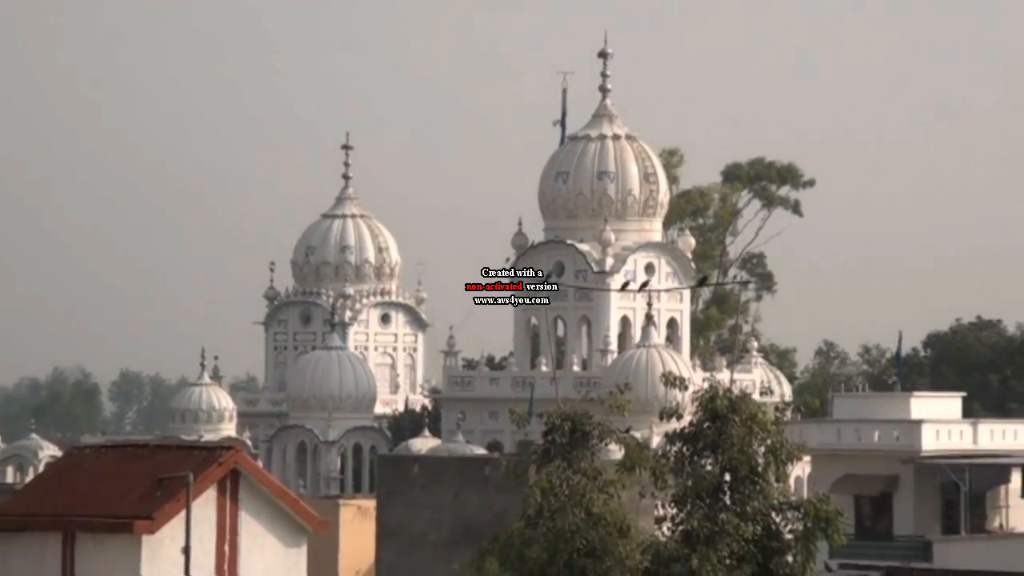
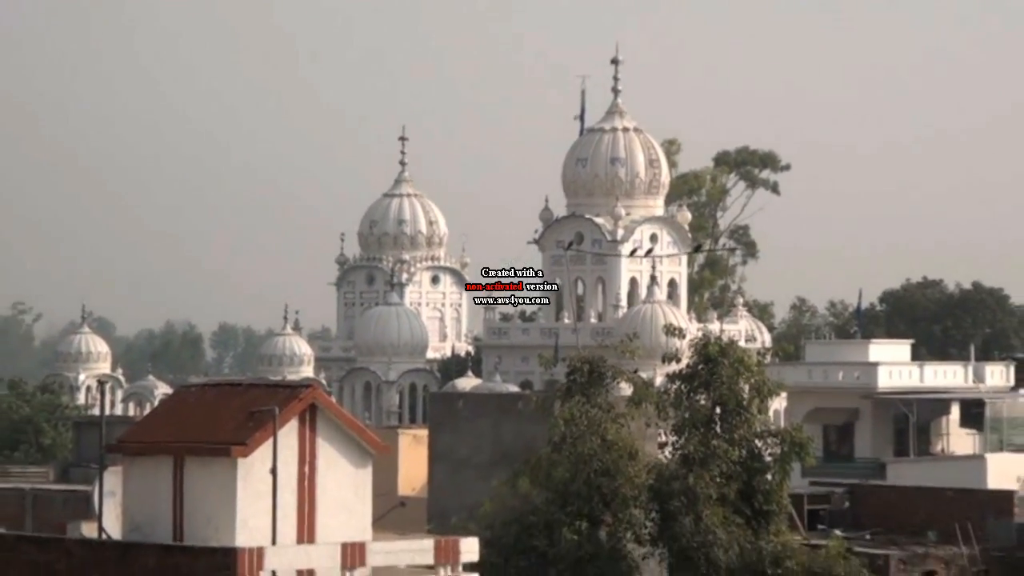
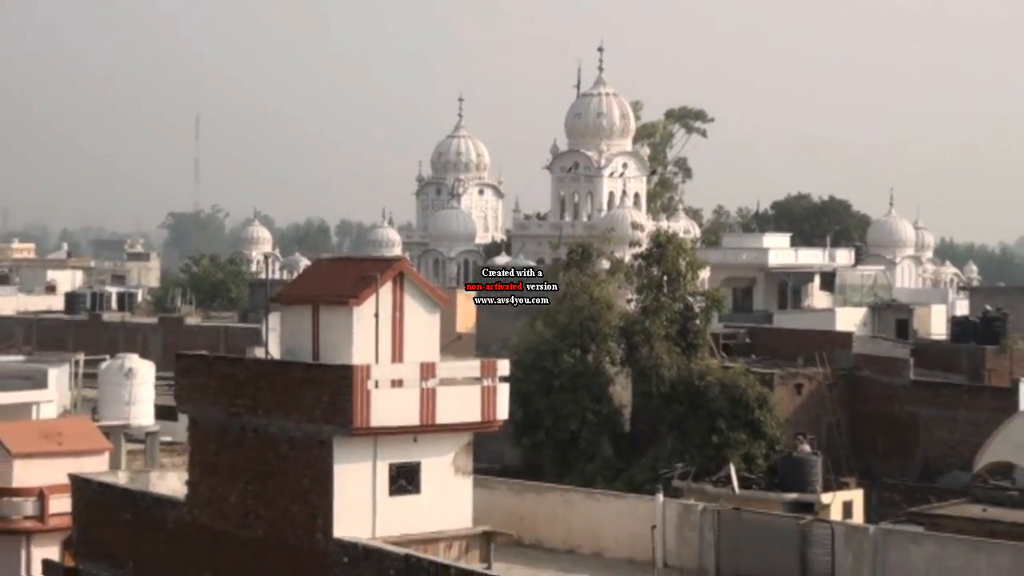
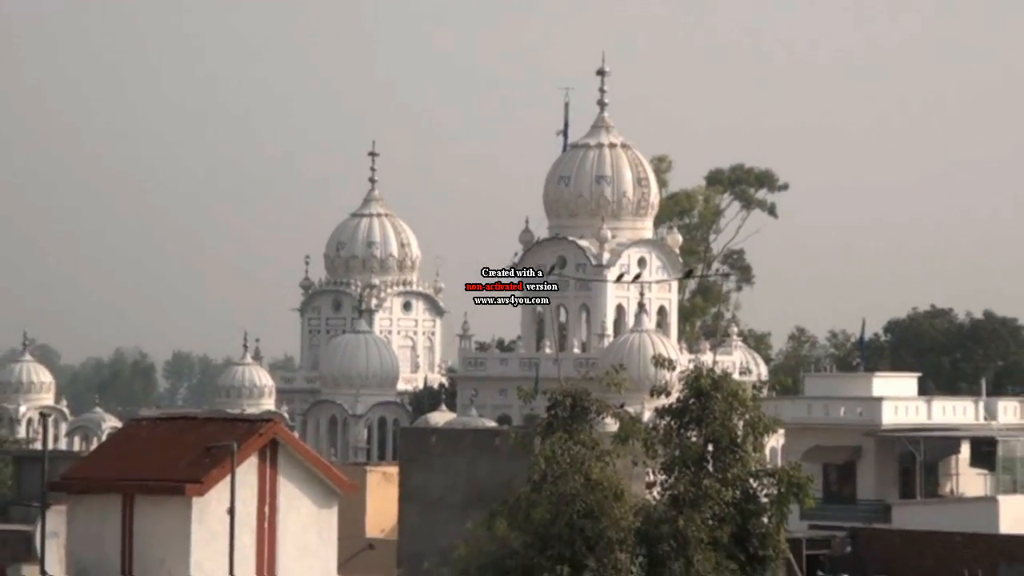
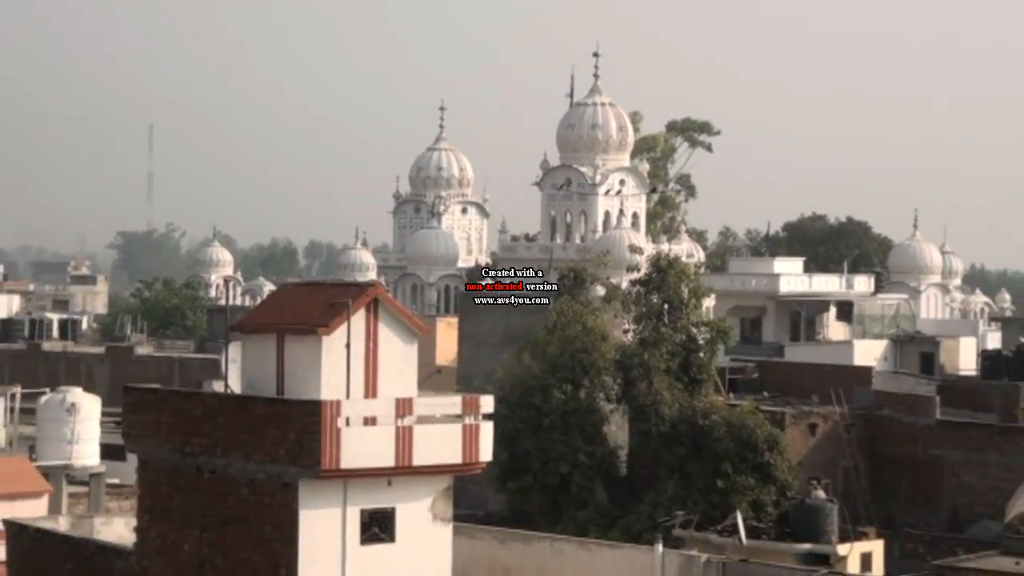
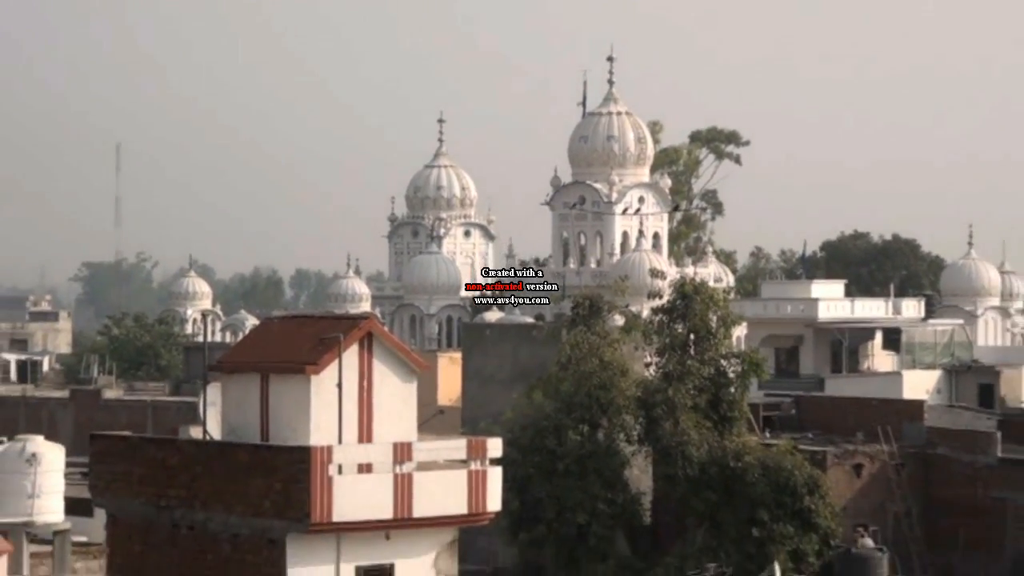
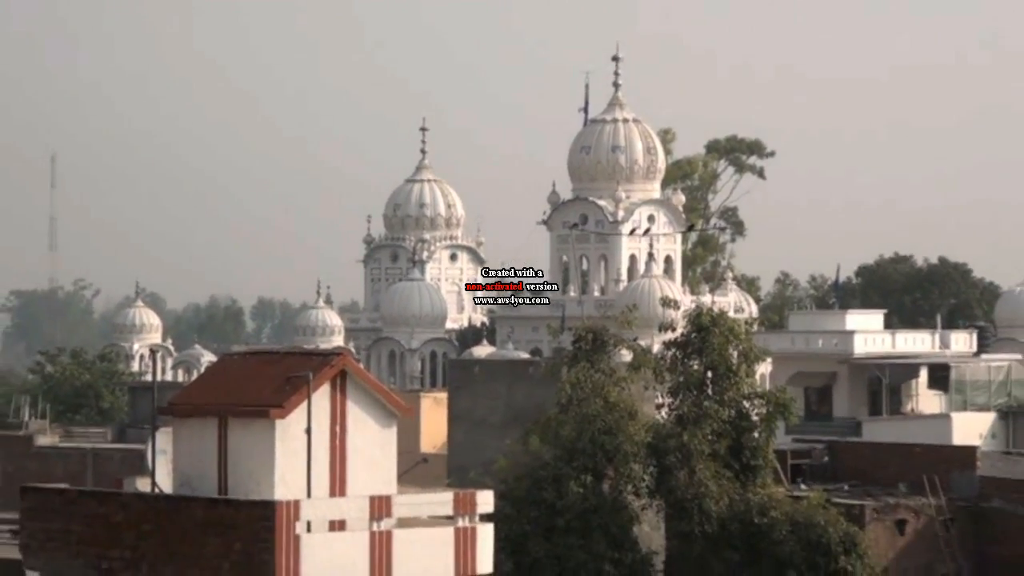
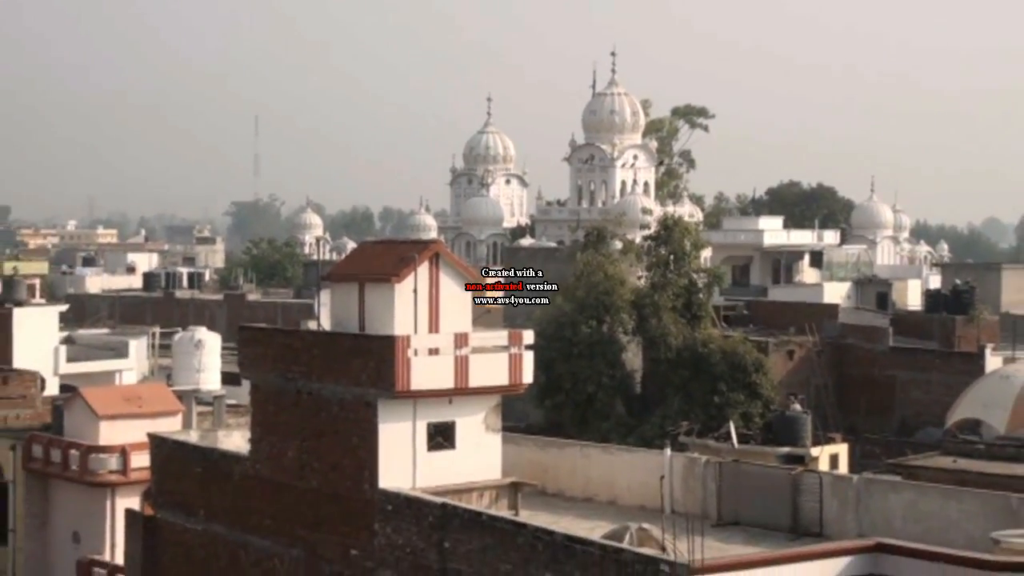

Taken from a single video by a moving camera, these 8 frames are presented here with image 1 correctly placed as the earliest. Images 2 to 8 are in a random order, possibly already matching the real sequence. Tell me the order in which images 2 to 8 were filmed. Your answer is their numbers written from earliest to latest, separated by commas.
4, 2, 7, 6, 5, 3, 8
